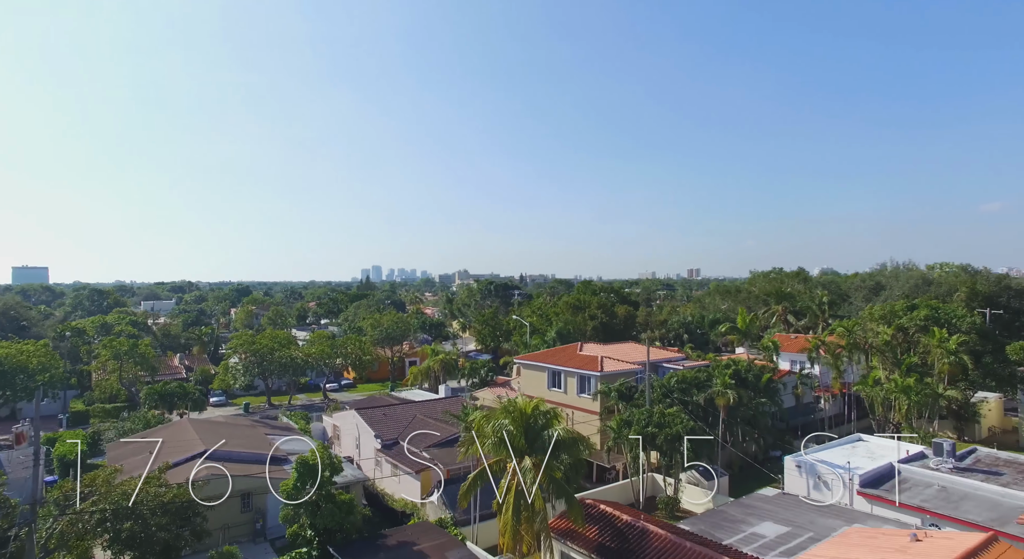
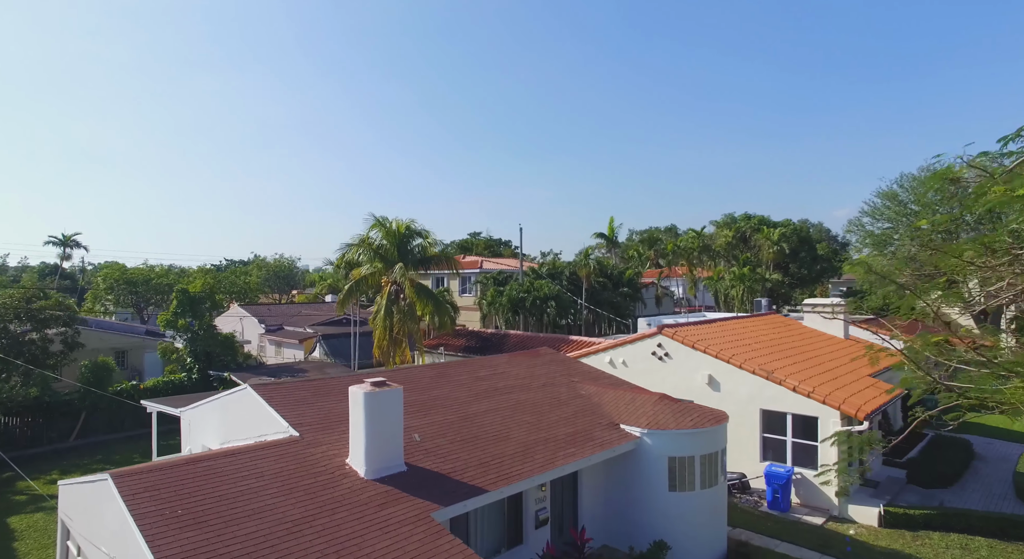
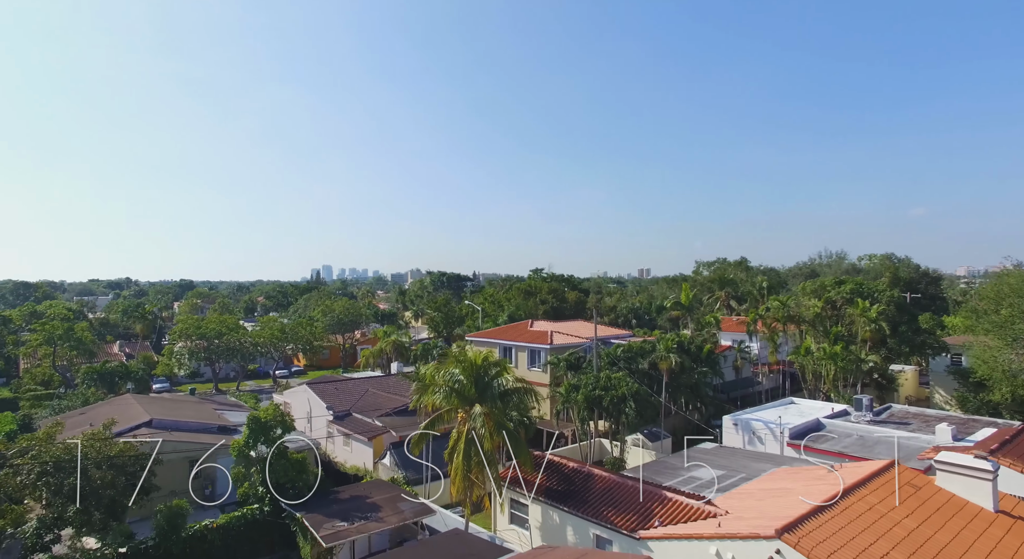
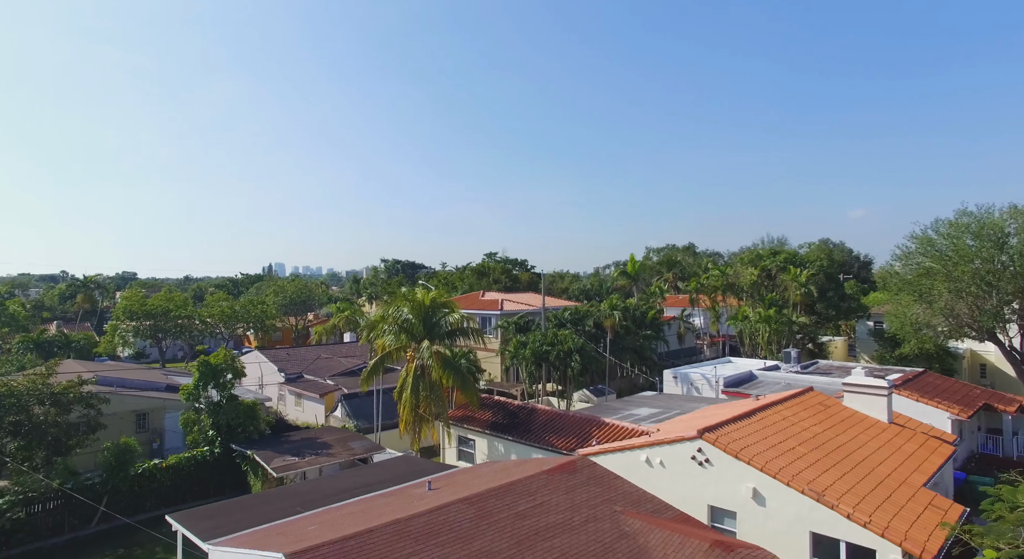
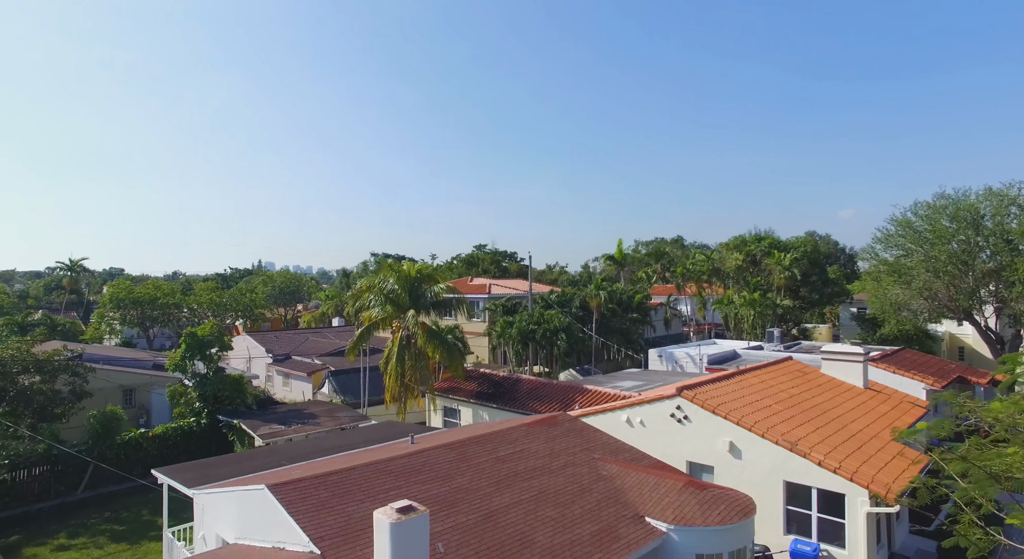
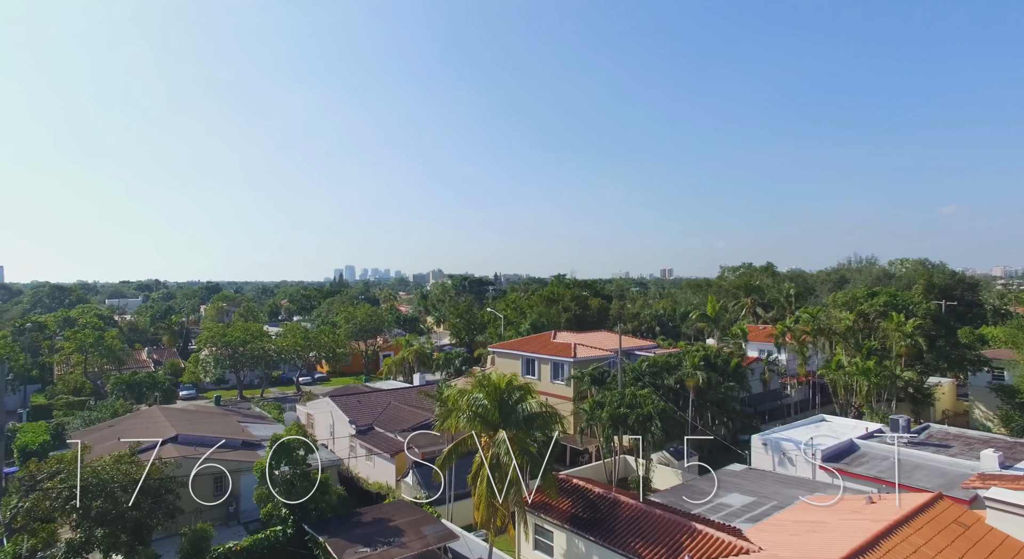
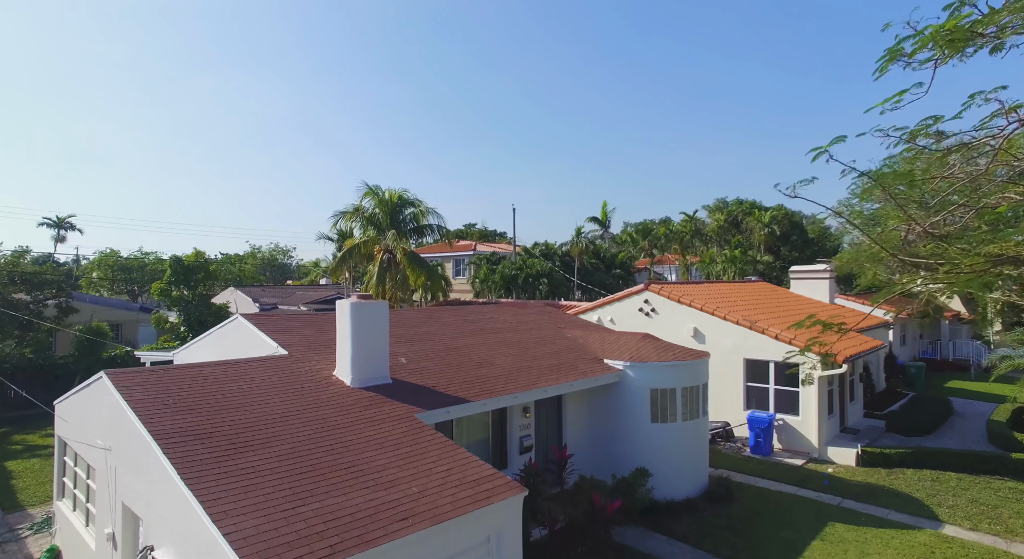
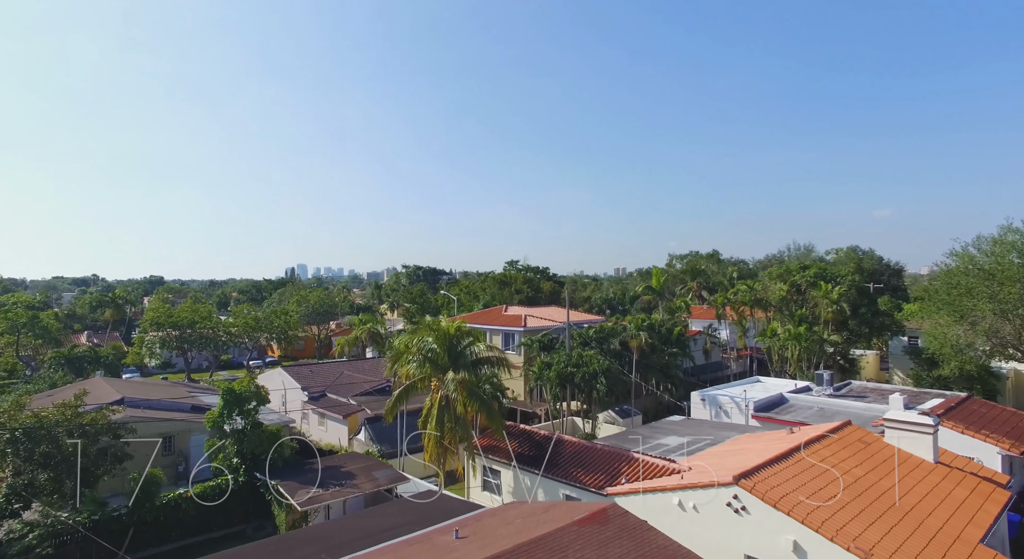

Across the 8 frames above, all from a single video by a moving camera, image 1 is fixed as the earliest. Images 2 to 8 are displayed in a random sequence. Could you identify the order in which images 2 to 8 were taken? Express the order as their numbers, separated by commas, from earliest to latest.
6, 3, 8, 4, 5, 2, 7
